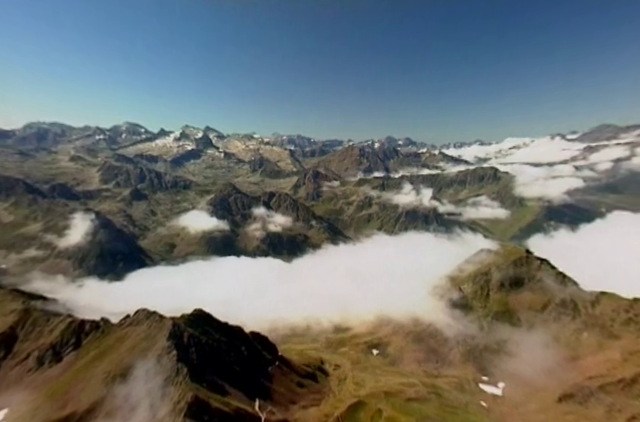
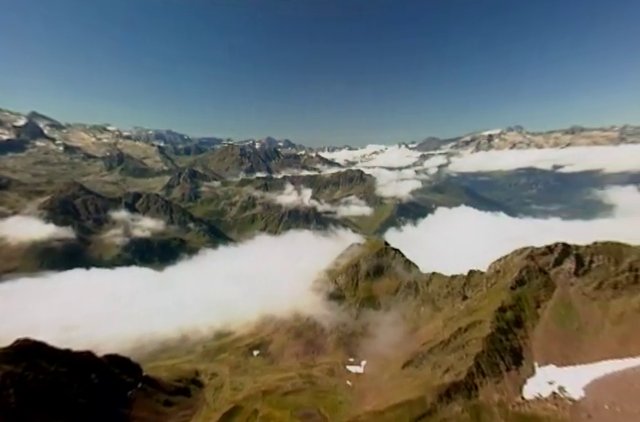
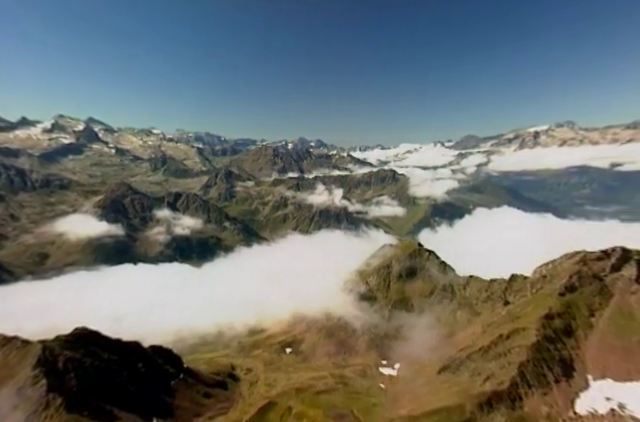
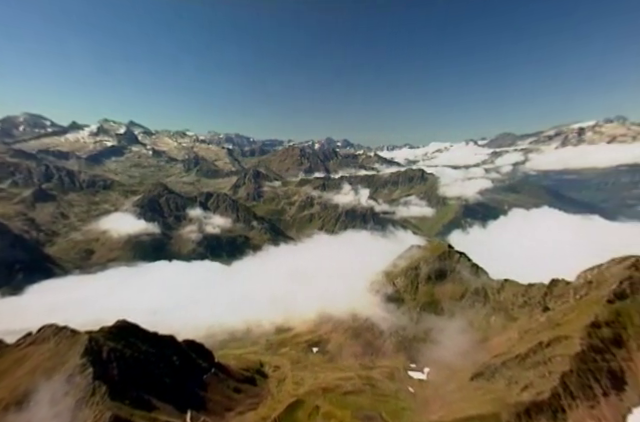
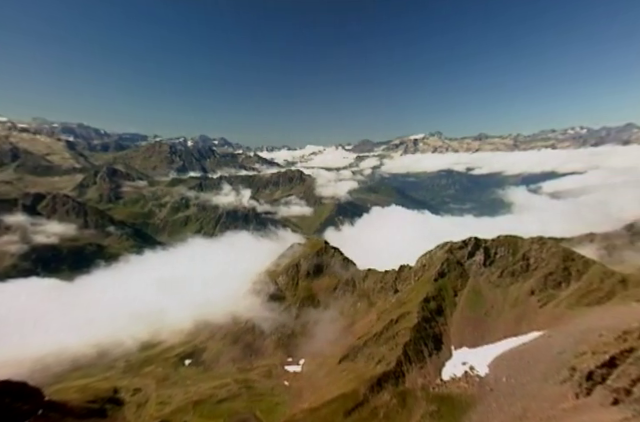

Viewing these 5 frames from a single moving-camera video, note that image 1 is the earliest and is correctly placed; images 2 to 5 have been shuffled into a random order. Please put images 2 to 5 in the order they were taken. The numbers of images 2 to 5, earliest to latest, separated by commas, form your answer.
4, 3, 2, 5
